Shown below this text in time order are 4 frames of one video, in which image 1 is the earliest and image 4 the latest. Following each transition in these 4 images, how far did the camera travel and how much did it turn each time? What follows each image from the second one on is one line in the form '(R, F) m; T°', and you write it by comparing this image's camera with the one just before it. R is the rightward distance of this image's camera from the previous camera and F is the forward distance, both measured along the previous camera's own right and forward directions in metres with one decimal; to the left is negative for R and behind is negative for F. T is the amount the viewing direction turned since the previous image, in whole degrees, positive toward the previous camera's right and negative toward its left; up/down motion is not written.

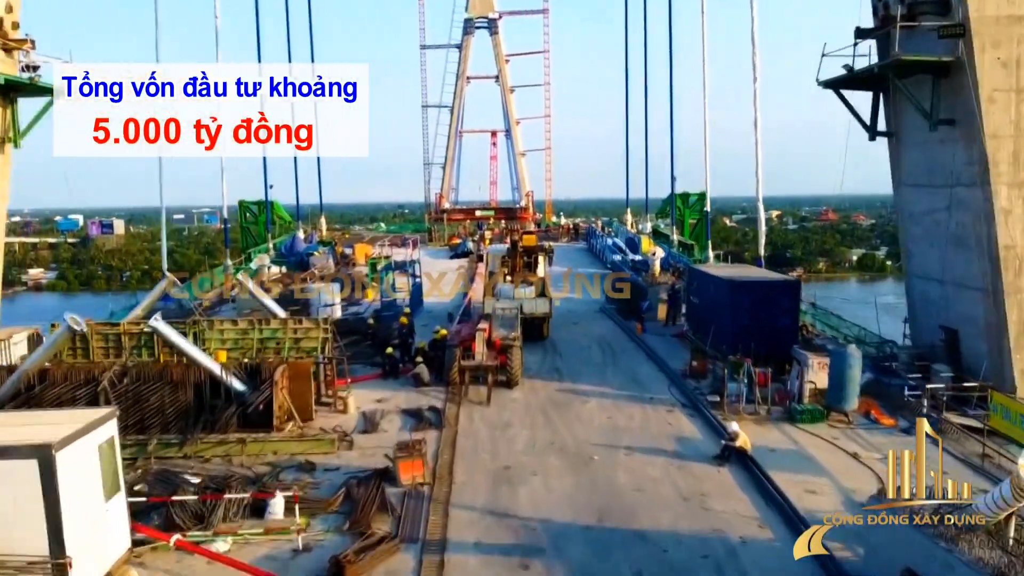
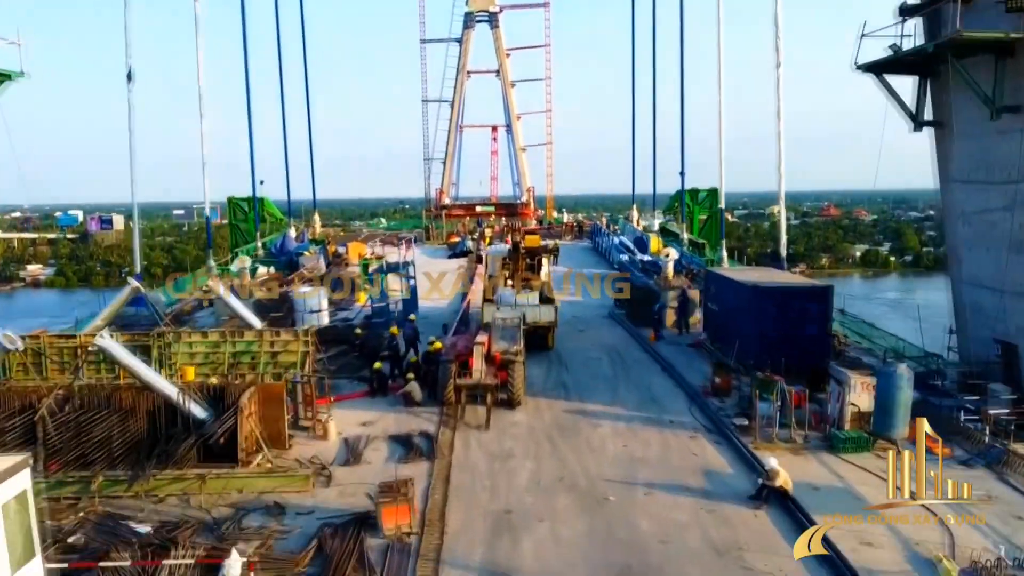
(0.0, +1.8) m; 0°
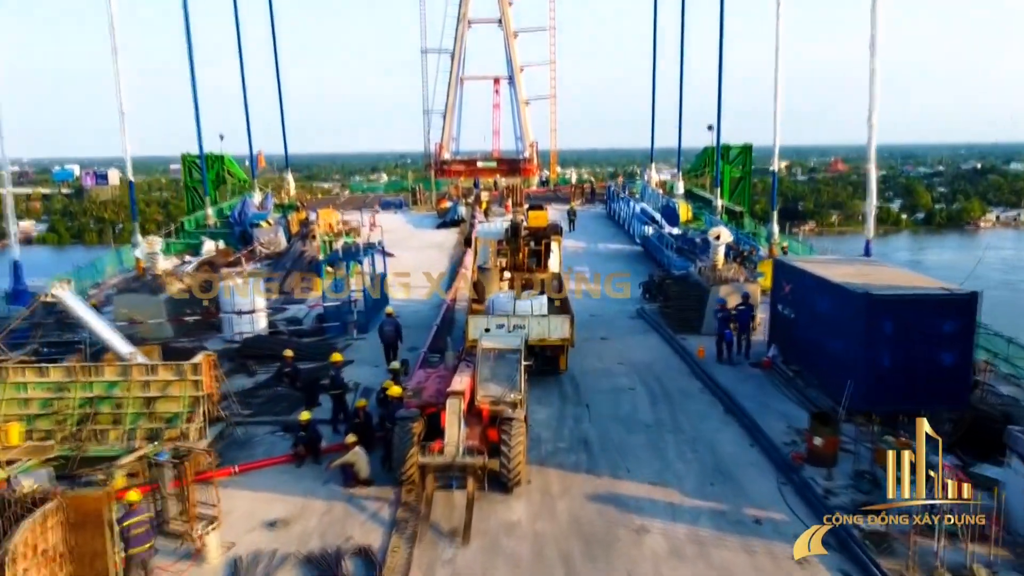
(+0.1, +5.3) m; 0°
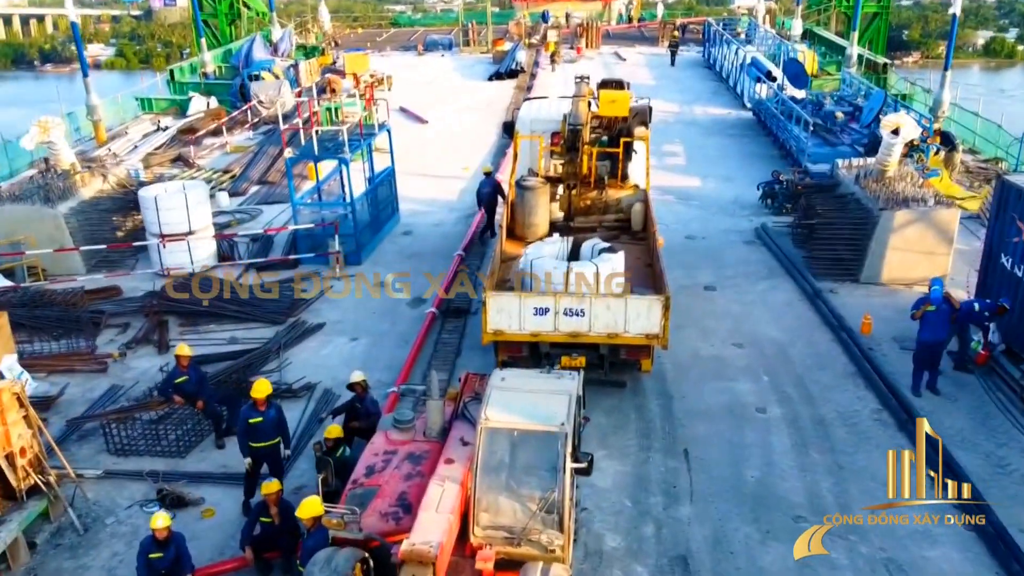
(+0.2, +5.3) m; -4°
